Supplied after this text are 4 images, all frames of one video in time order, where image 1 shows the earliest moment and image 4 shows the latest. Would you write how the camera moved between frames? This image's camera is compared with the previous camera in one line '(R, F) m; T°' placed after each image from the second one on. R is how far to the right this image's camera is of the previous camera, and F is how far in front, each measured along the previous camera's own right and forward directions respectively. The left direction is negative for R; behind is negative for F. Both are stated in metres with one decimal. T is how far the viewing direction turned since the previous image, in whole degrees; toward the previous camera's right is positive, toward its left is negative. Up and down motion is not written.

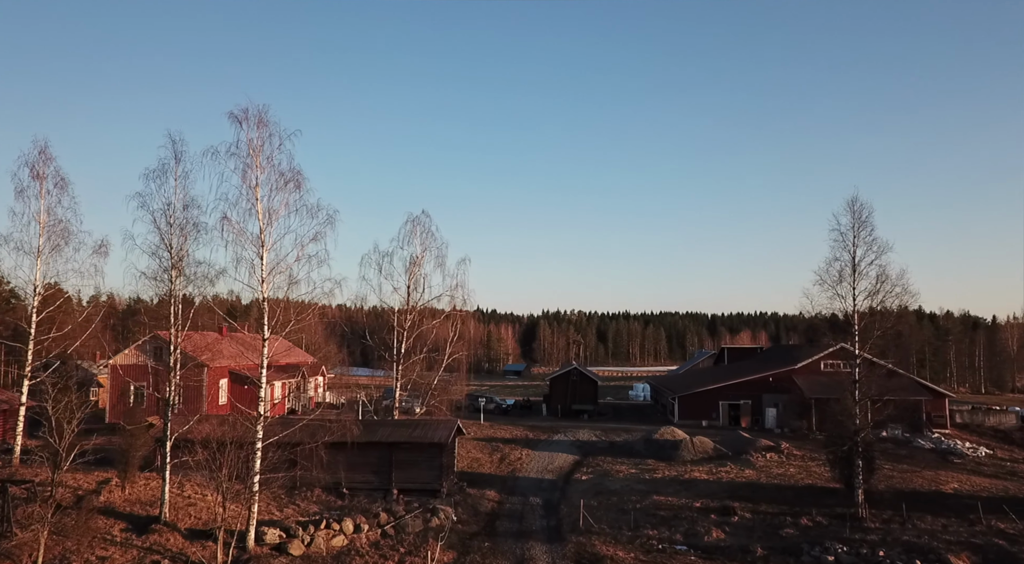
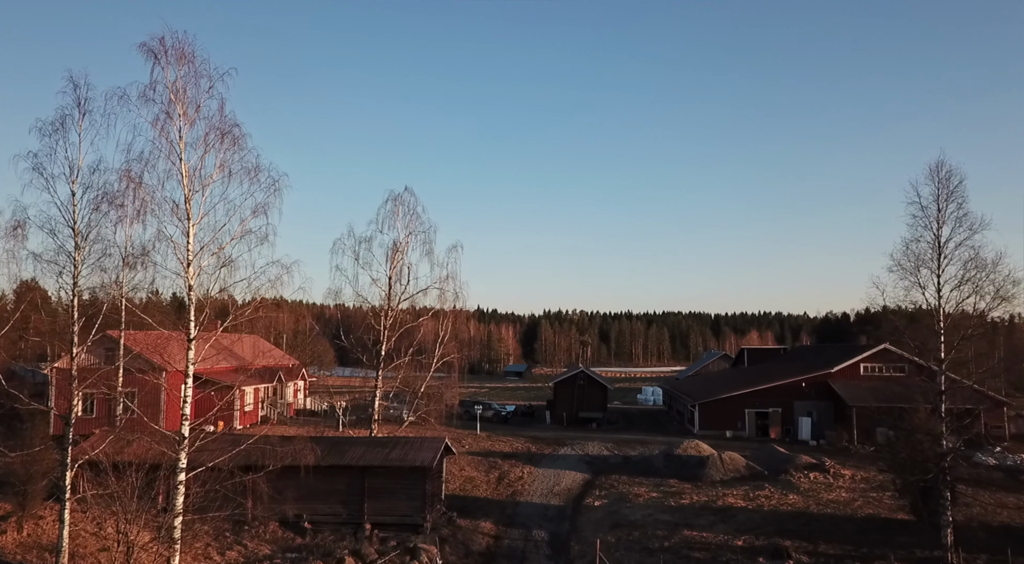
(+0.1, +5.0) m; 0°
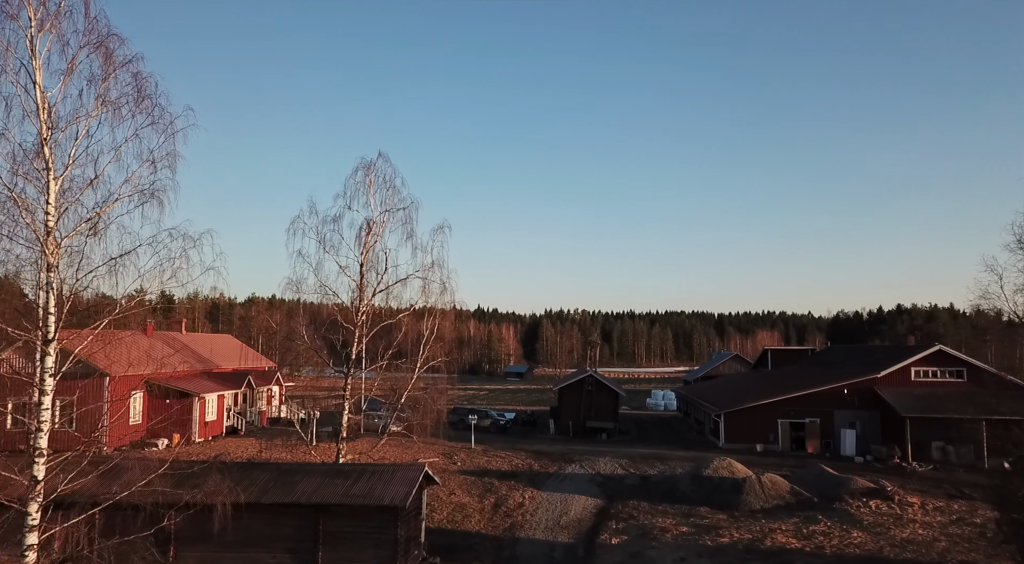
(+0.1, +5.1) m; 0°
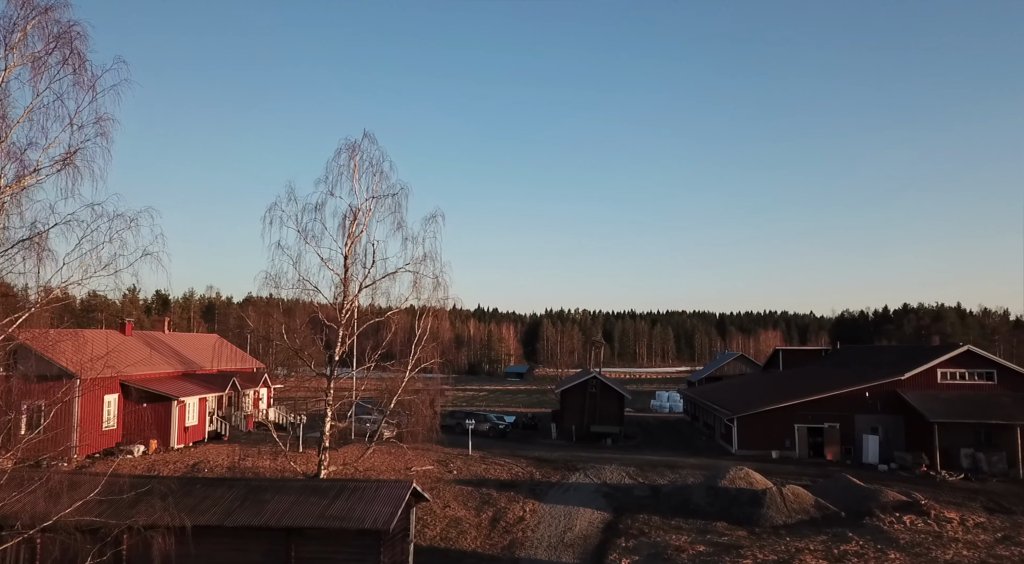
(0.0, +2.1) m; 0°
